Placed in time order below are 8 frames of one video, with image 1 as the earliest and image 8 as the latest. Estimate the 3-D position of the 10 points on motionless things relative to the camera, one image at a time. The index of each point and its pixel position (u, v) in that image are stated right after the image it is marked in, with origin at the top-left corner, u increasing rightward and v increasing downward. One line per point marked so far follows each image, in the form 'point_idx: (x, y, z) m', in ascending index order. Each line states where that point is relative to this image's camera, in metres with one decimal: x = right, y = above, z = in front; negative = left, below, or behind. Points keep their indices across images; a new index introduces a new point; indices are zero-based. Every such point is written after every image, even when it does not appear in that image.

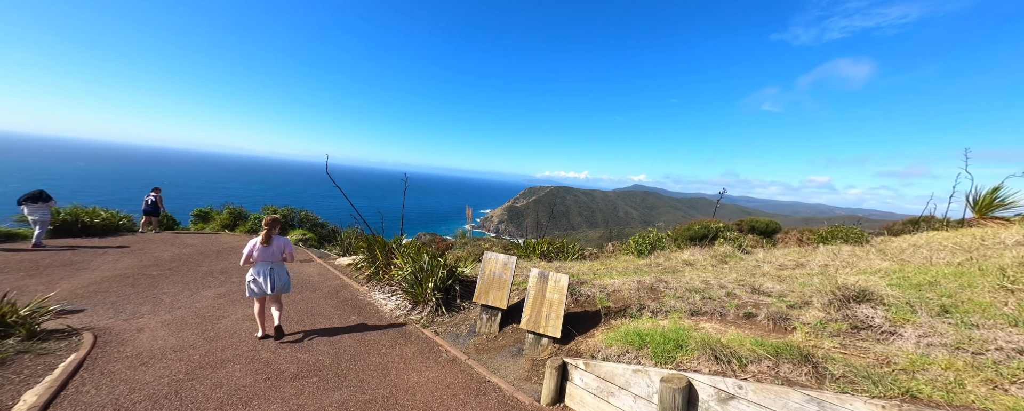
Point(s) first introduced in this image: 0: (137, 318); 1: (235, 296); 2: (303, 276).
0: (-5.3, -1.6, +4.3) m
1: (-5.0, -1.6, +5.4) m
2: (-4.8, -1.6, +6.9) m
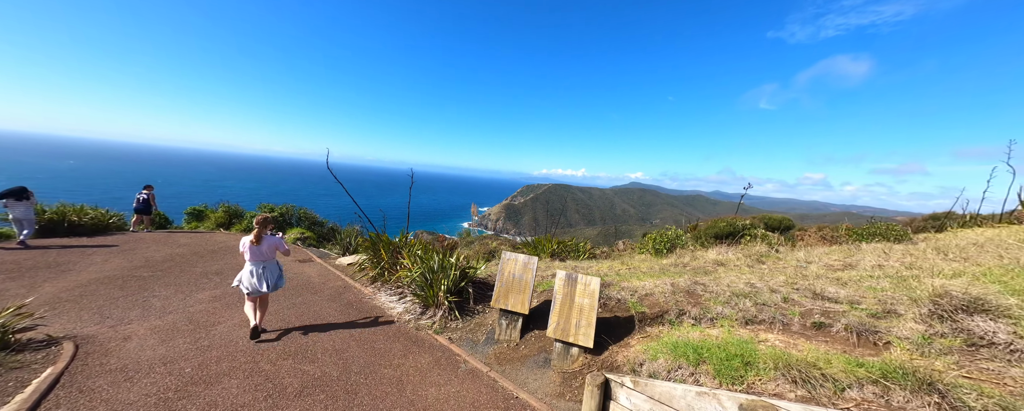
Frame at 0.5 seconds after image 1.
0: (-5.1, -1.6, +4.0) m
1: (-4.7, -1.6, +5.1) m
2: (-4.6, -1.6, +6.6) m
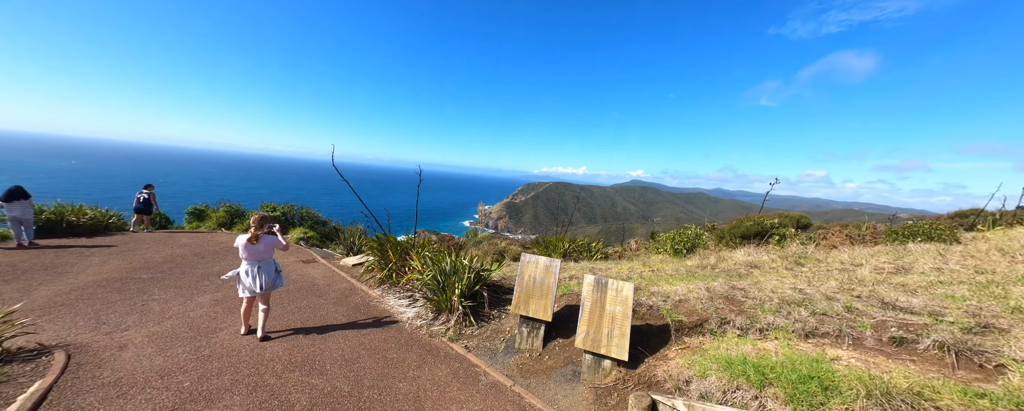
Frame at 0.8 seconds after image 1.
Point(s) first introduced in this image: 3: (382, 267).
0: (-4.9, -1.6, +3.8) m
1: (-4.5, -1.6, +4.9) m
2: (-4.3, -1.5, +6.4) m
3: (-2.3, -1.1, +5.4) m
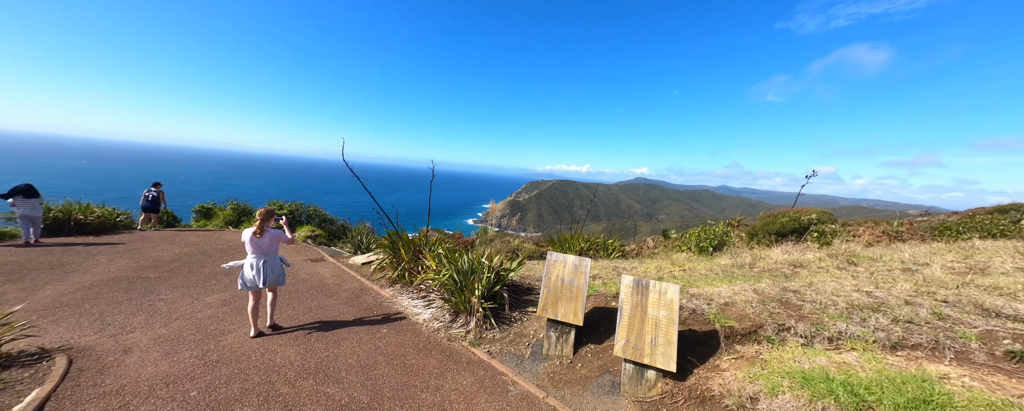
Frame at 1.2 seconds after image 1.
0: (-4.6, -1.5, +3.6) m
1: (-4.3, -1.5, +4.7) m
2: (-4.0, -1.5, +6.2) m
3: (-2.0, -1.1, +5.2) m
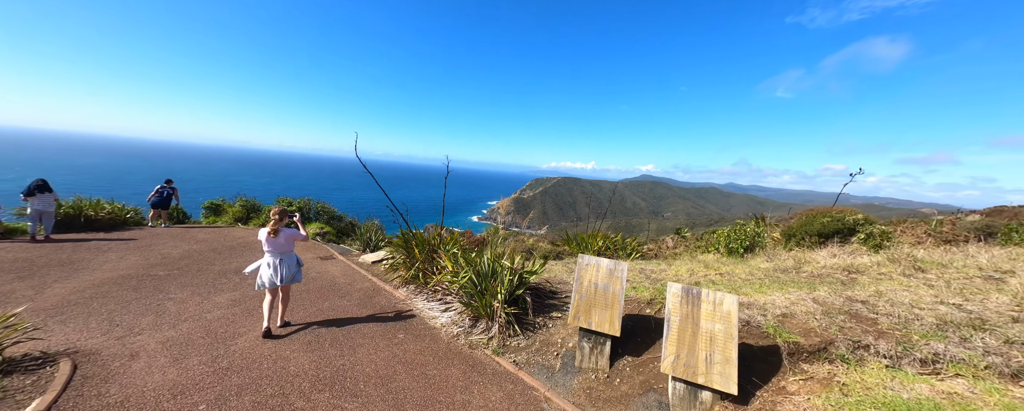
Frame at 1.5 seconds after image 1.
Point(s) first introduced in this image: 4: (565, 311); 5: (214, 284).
0: (-4.4, -1.5, +3.5) m
1: (-4.0, -1.5, +4.6) m
2: (-3.7, -1.4, +6.1) m
3: (-1.7, -1.0, +5.1) m
4: (+0.6, -1.2, +3.4) m
5: (-5.5, -1.4, +5.5) m
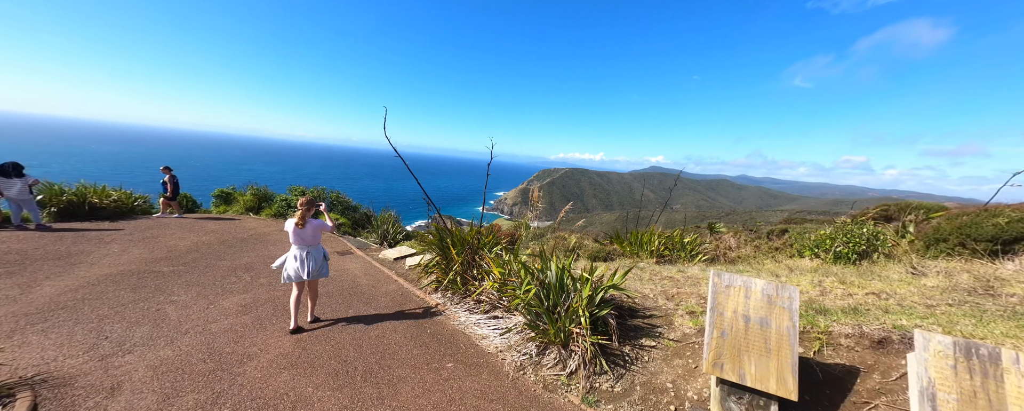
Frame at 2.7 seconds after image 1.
0: (-3.7, -1.4, +2.8) m
1: (-3.2, -1.4, +3.9) m
2: (-3.0, -1.3, +5.4) m
3: (-1.0, -0.9, +4.3) m
4: (+1.3, -1.2, +2.7) m
5: (-4.7, -1.3, +4.9) m
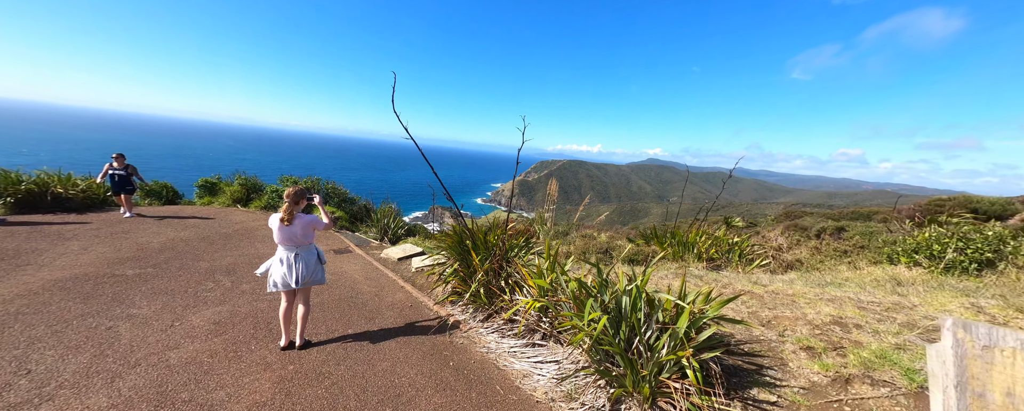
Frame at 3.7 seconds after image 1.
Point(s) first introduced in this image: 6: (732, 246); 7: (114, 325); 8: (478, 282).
0: (-3.3, -1.4, +2.1) m
1: (-2.9, -1.3, +3.2) m
2: (-2.6, -1.2, +4.6) m
3: (-0.6, -0.8, +3.6) m
4: (+1.7, -1.2, +1.9) m
5: (-4.3, -1.2, +4.1) m
6: (+3.5, -0.7, +4.8) m
7: (-4.3, -1.3, +3.2) m
8: (-0.4, -0.8, +3.4) m
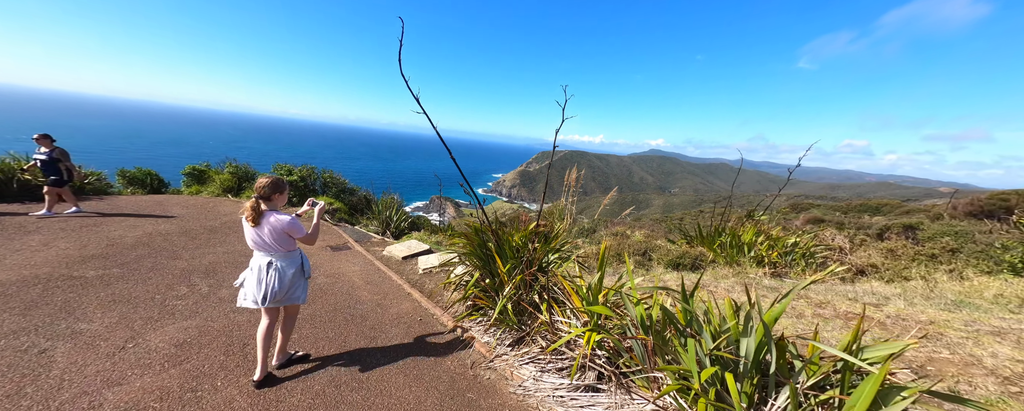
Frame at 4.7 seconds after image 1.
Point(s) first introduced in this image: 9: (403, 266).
0: (-3.0, -1.4, +1.4) m
1: (-2.5, -1.2, +2.5) m
2: (-2.3, -1.0, +4.0) m
3: (-0.3, -0.8, +2.9) m
4: (+2.0, -1.2, +1.2) m
5: (-4.0, -1.1, +3.5) m
6: (+3.9, -0.6, +4.1) m
7: (-4.0, -1.2, +2.6) m
8: (-0.1, -0.8, +2.7) m
9: (-1.8, -0.9, +5.0) m
